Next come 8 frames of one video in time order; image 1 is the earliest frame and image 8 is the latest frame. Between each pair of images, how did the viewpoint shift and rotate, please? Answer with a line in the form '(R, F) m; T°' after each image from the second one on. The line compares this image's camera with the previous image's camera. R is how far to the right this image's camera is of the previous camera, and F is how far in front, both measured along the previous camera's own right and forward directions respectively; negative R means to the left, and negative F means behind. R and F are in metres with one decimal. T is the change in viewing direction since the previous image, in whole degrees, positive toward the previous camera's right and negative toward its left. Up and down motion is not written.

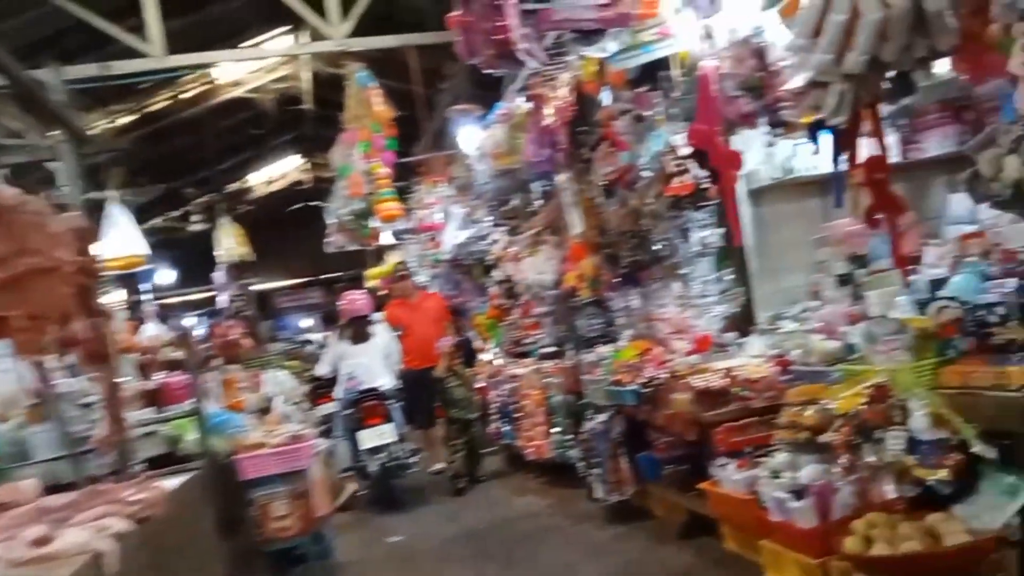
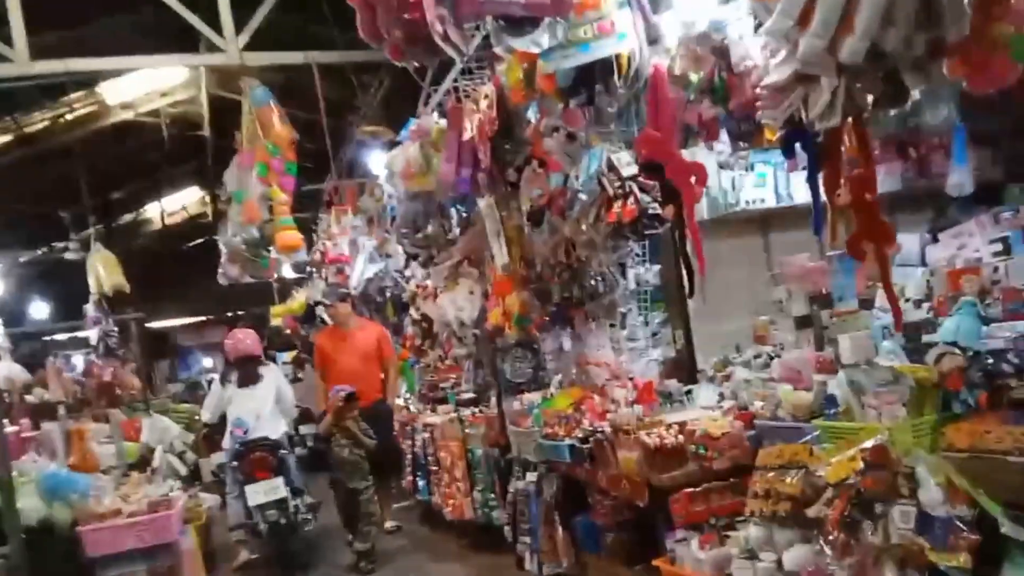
(0.0, +0.4) m; +6°
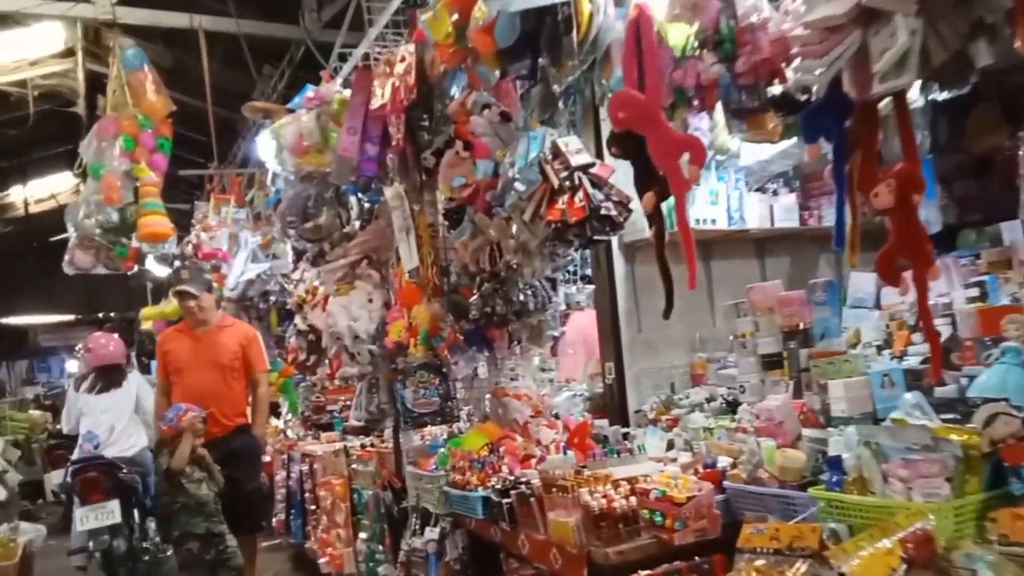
(0.0, +0.5) m; +7°
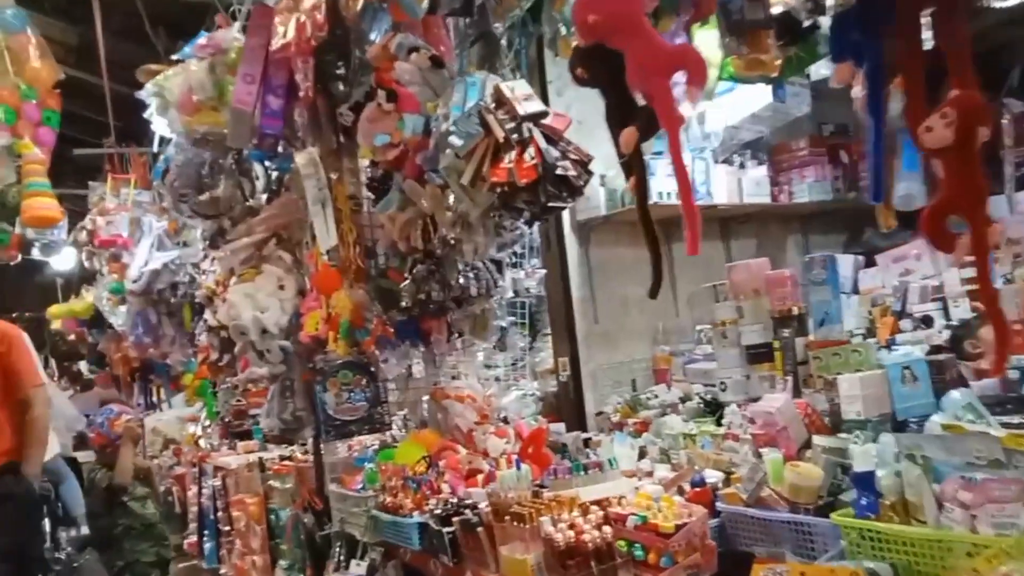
(0.0, +0.4) m; +4°
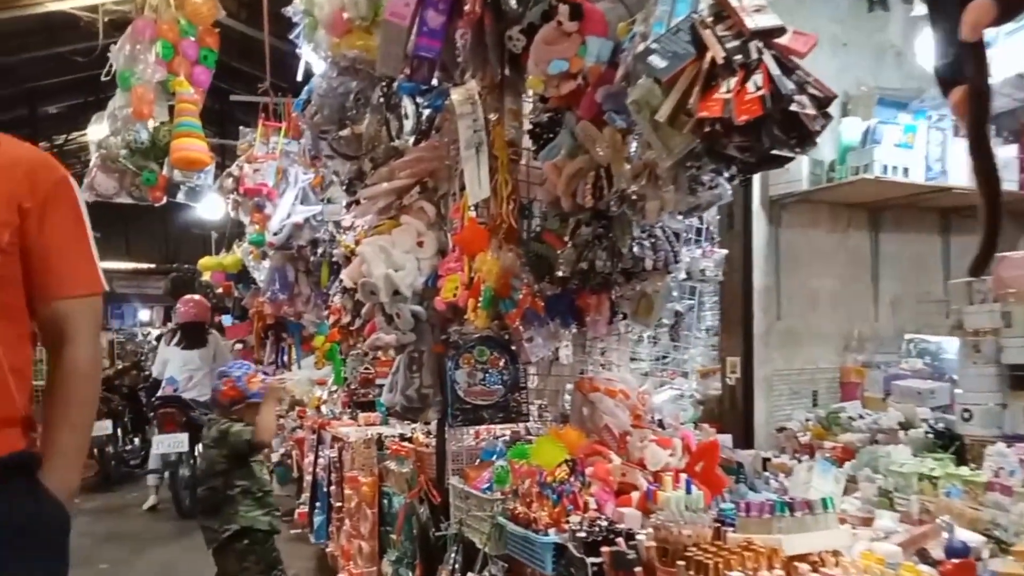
(-0.1, +0.4) m; -9°
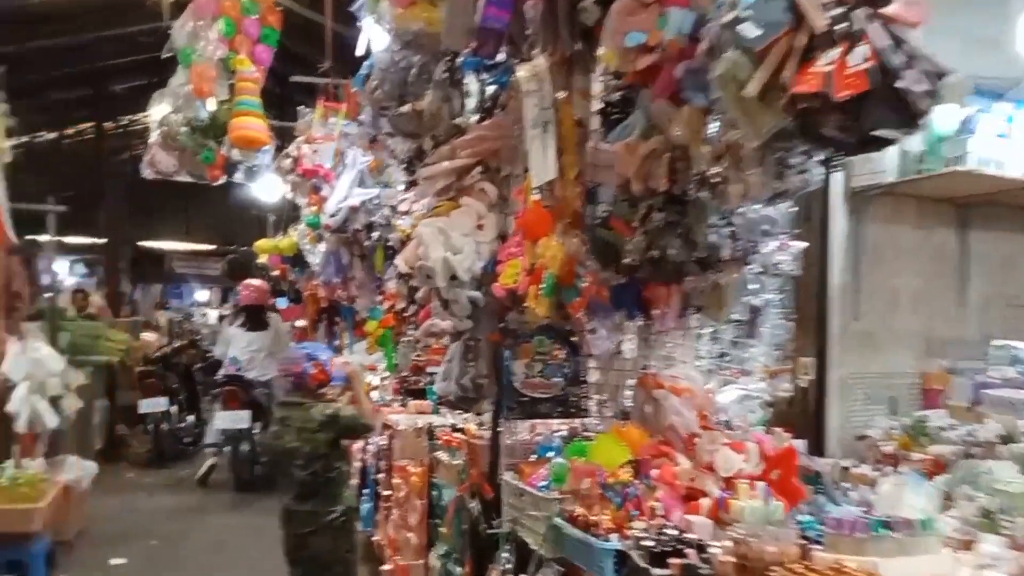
(0.0, +0.1) m; -3°
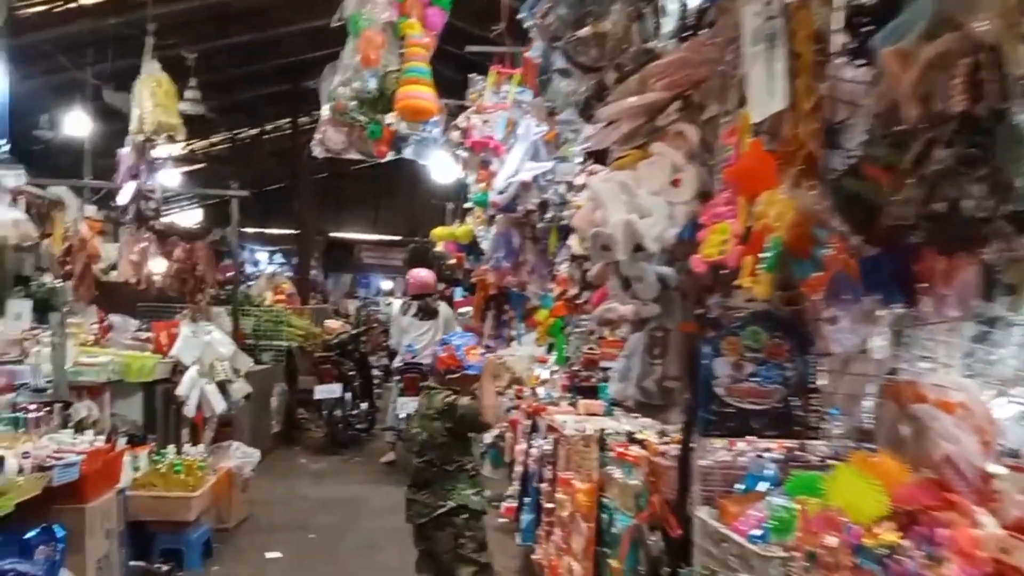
(0.0, +0.4) m; -12°
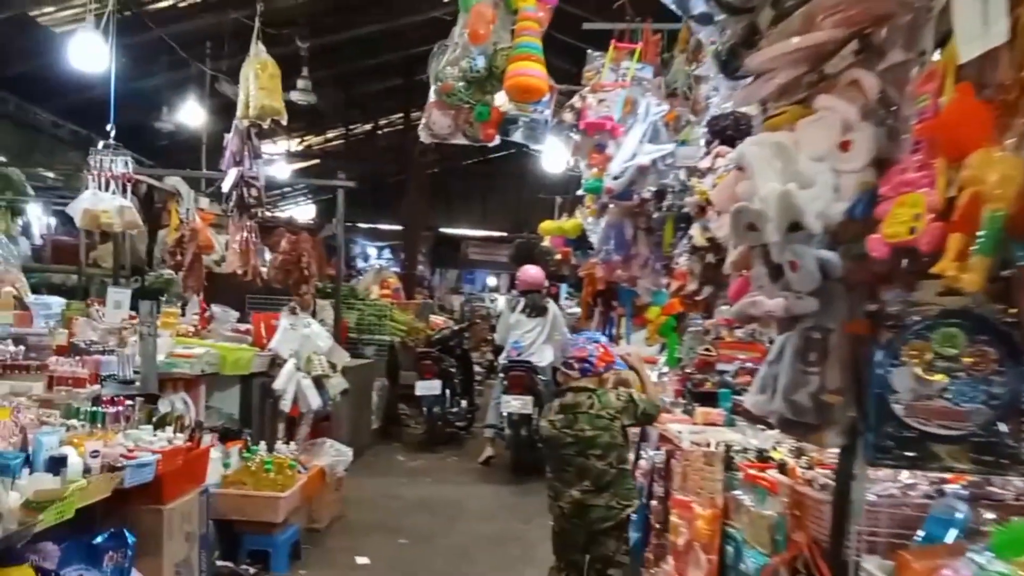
(0.0, +0.2) m; -7°
